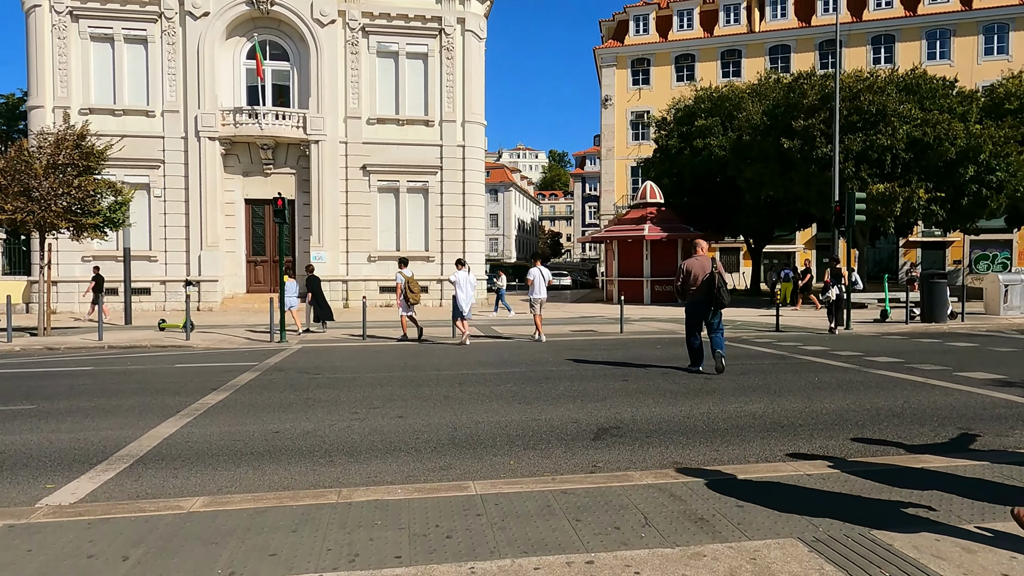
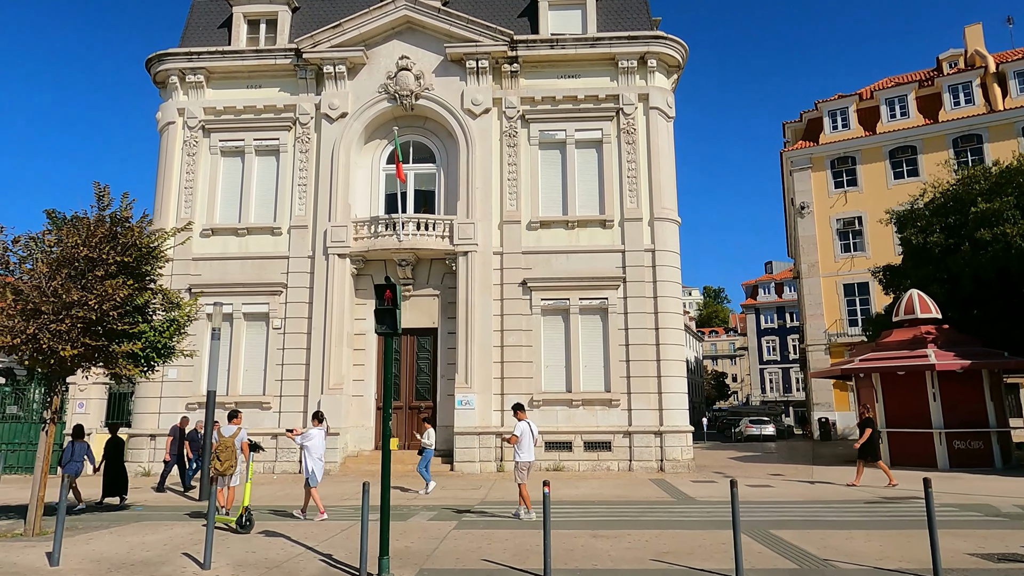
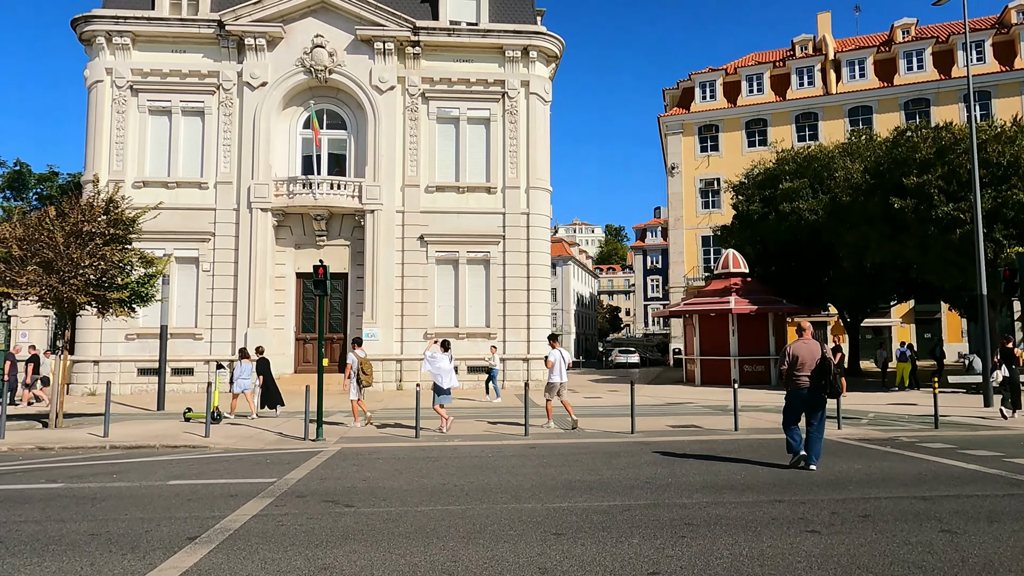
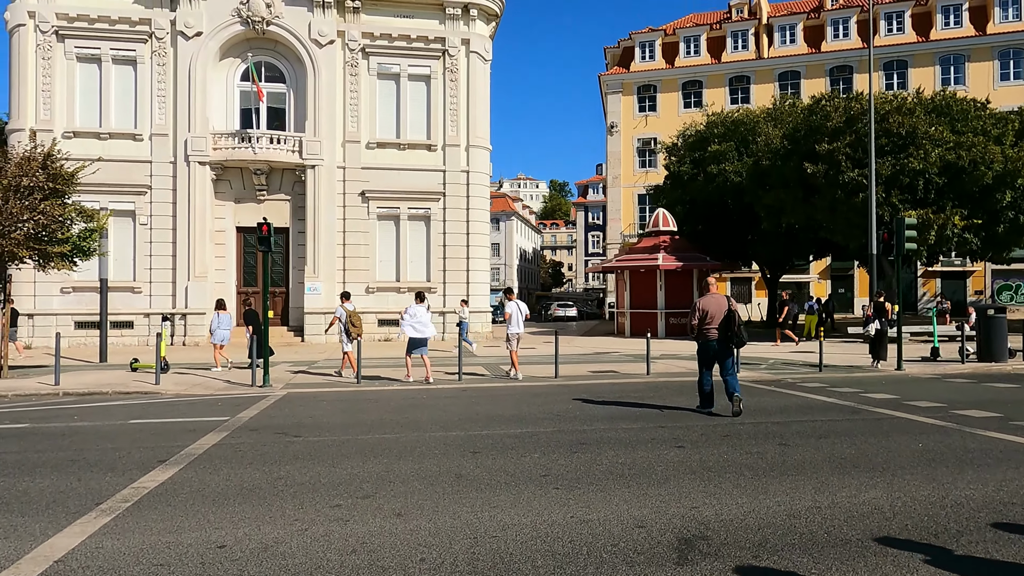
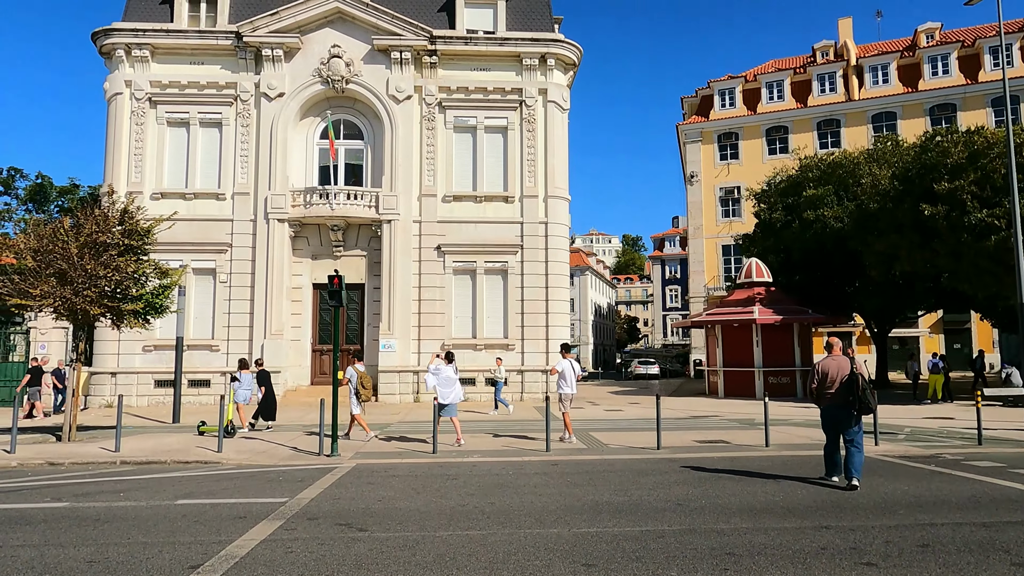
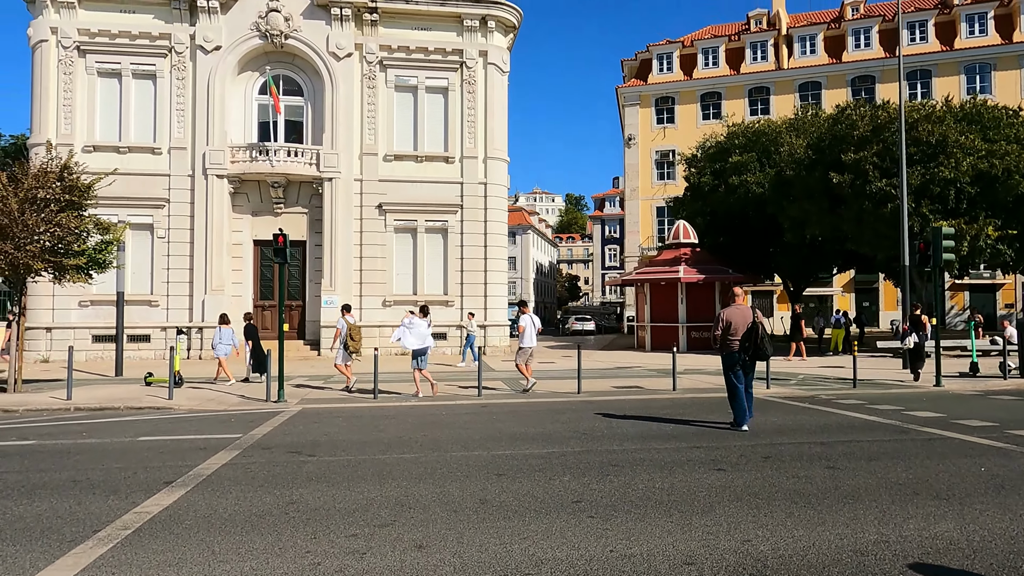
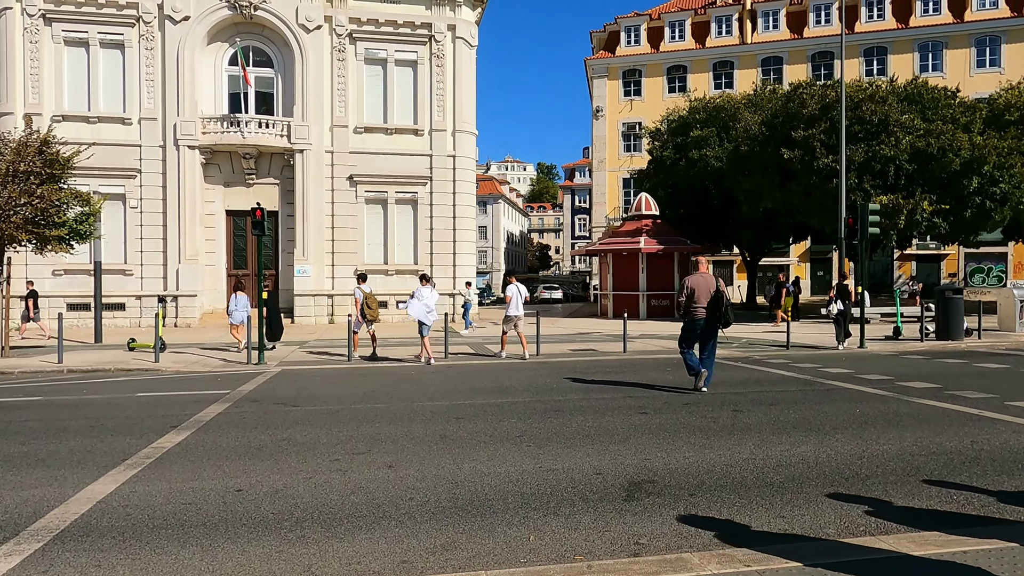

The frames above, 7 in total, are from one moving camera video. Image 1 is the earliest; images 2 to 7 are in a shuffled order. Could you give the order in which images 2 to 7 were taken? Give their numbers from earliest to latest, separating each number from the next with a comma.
7, 4, 6, 3, 5, 2
